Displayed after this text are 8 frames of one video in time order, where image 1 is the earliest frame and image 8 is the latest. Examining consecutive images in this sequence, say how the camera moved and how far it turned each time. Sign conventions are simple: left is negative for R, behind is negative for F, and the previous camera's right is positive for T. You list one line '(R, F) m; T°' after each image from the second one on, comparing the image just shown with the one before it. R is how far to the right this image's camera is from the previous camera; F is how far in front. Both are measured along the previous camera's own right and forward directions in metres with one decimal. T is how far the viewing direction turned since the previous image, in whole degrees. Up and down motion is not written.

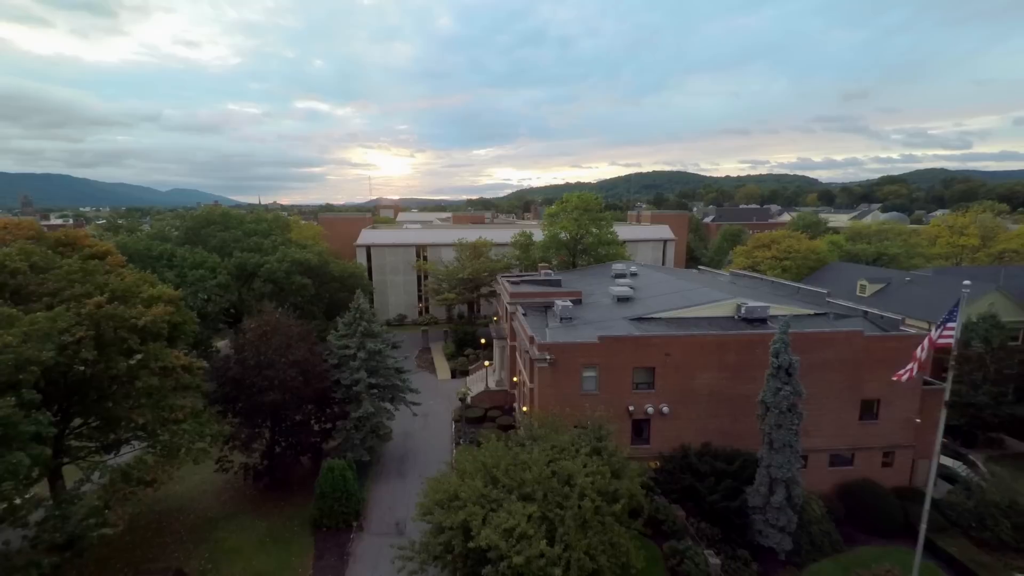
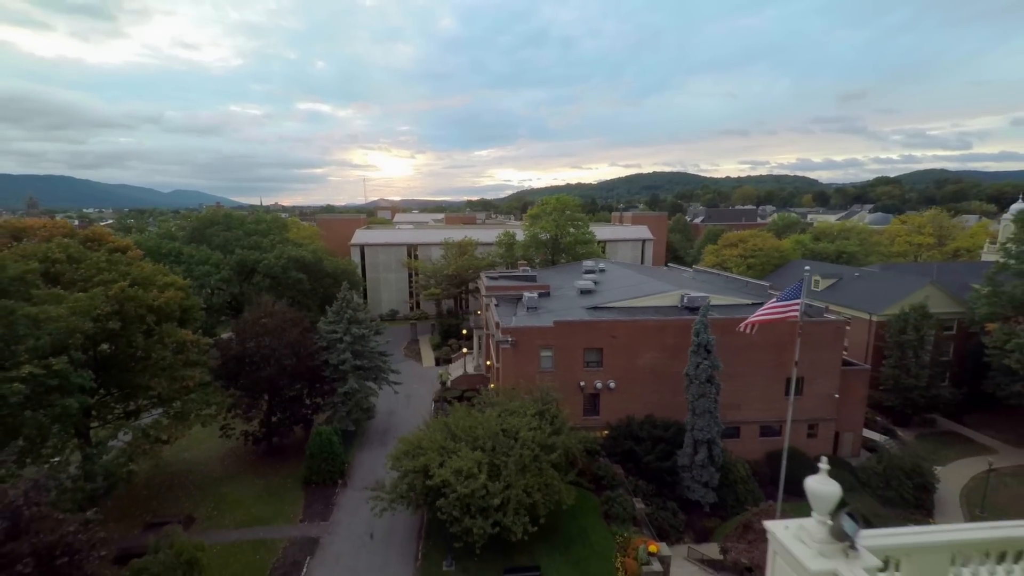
(+1.8, -3.4) m; 0°
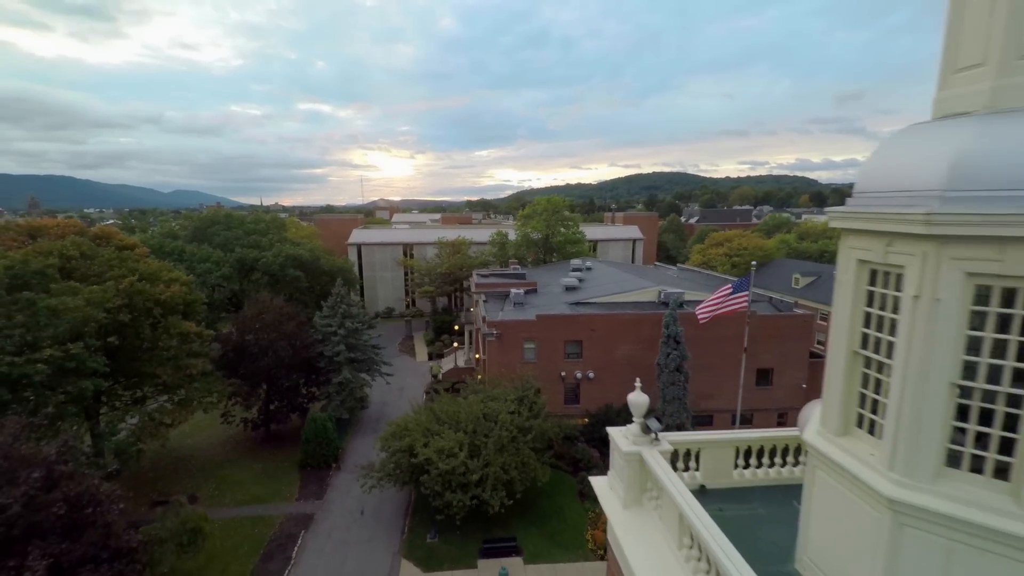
(+0.8, -1.6) m; 0°
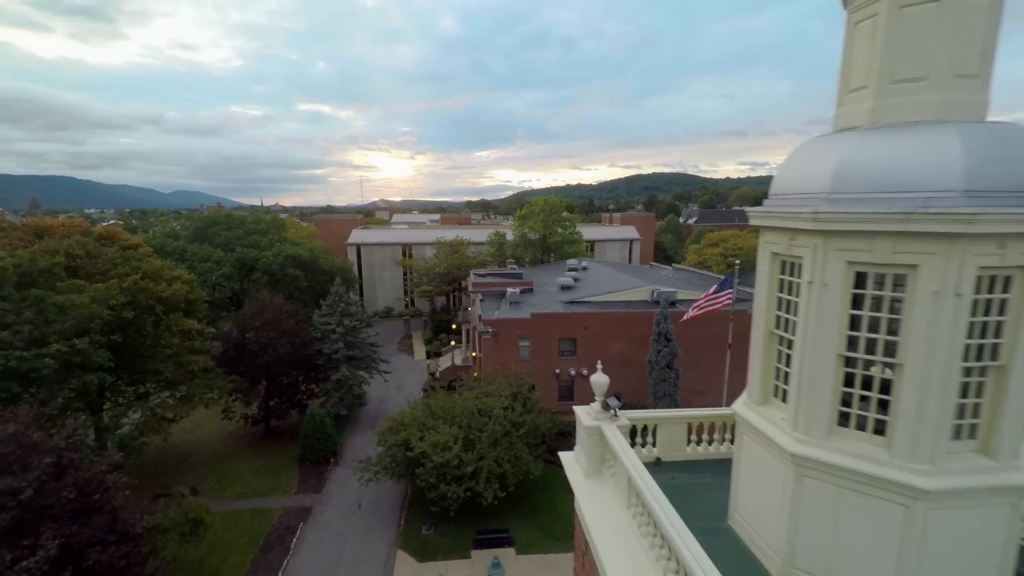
(+0.3, -0.6) m; 0°
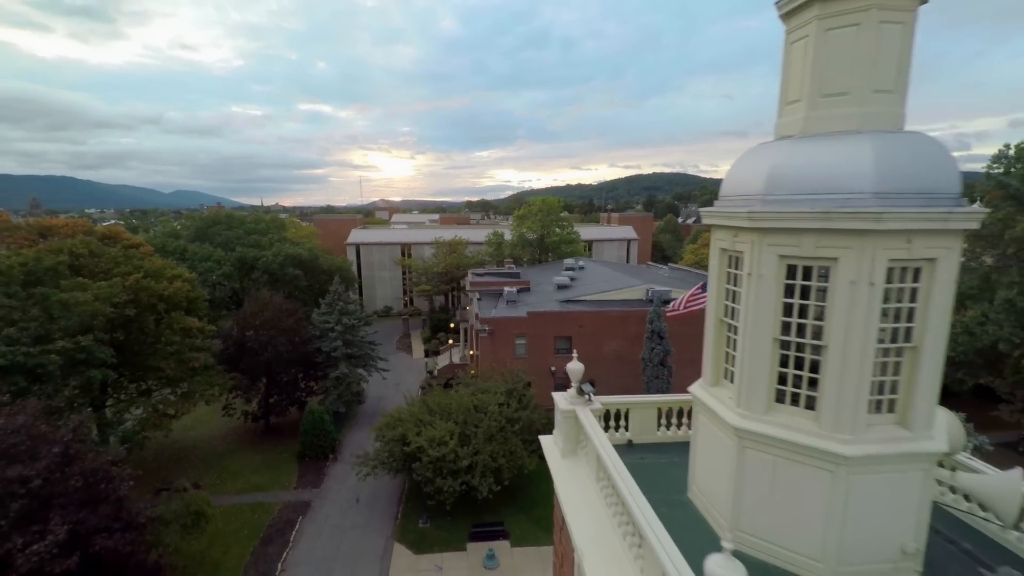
(+0.2, -0.4) m; 0°
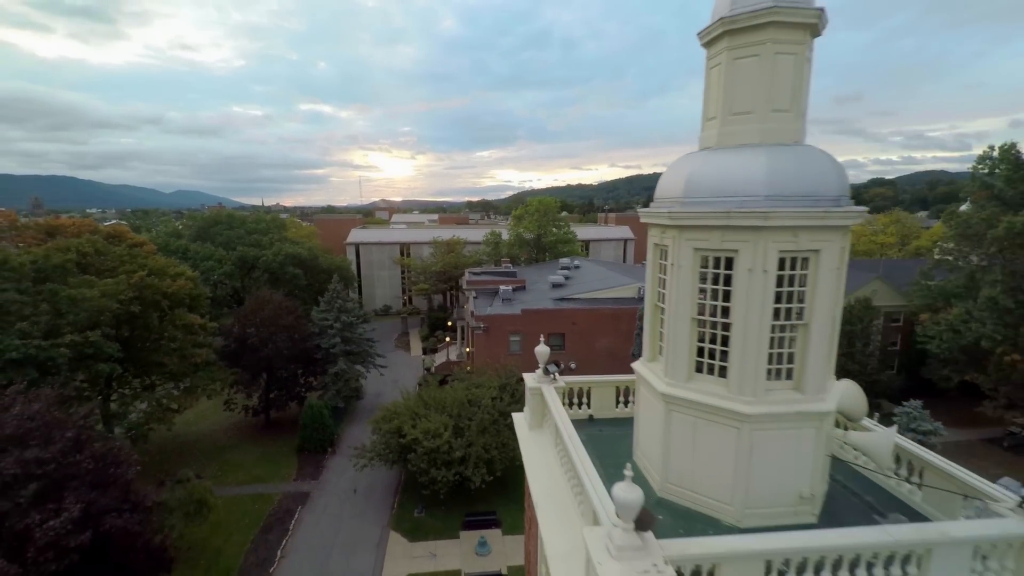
(+0.4, -0.7) m; 0°
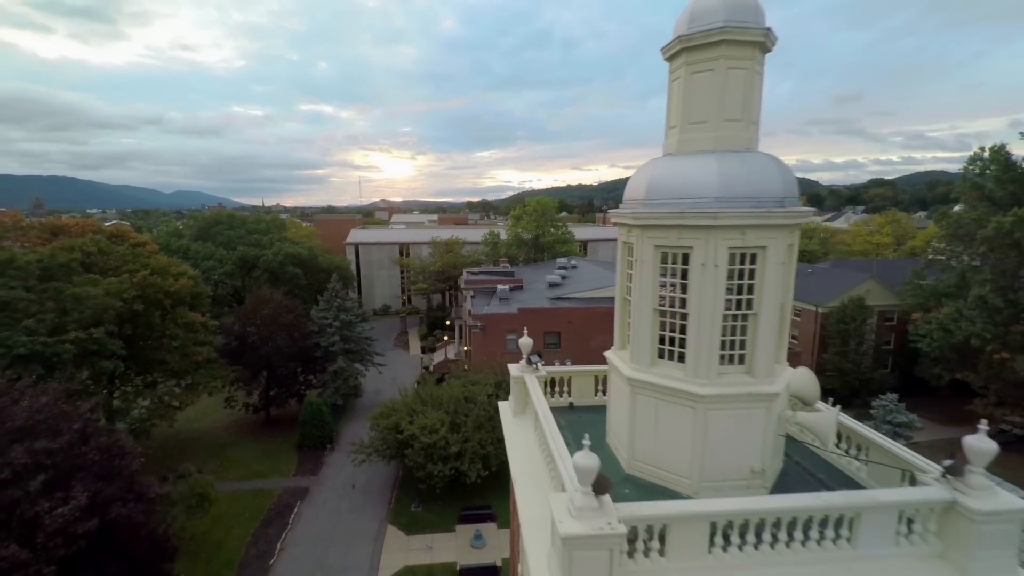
(+0.2, -0.4) m; 0°
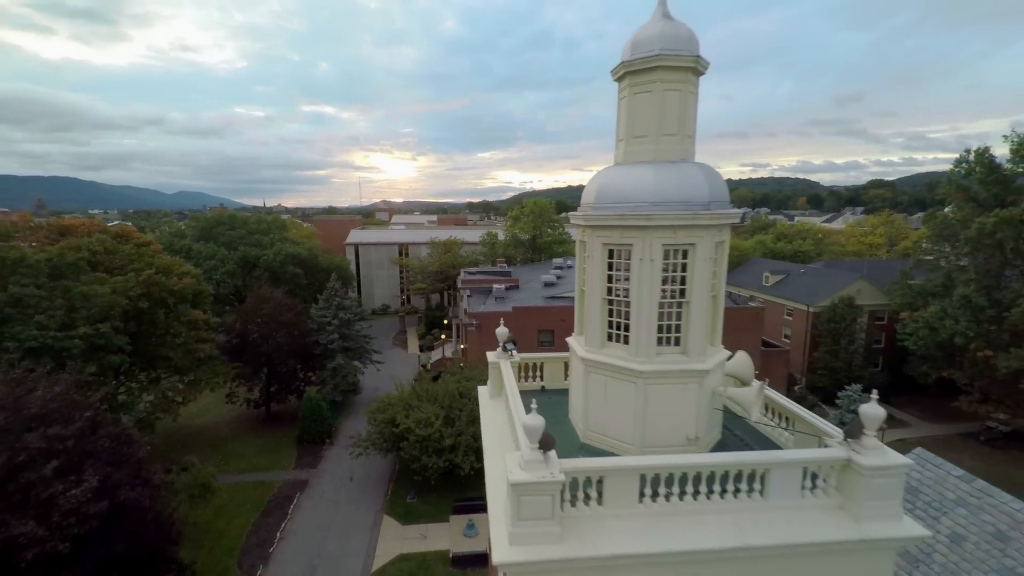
(+0.4, -0.7) m; 0°
